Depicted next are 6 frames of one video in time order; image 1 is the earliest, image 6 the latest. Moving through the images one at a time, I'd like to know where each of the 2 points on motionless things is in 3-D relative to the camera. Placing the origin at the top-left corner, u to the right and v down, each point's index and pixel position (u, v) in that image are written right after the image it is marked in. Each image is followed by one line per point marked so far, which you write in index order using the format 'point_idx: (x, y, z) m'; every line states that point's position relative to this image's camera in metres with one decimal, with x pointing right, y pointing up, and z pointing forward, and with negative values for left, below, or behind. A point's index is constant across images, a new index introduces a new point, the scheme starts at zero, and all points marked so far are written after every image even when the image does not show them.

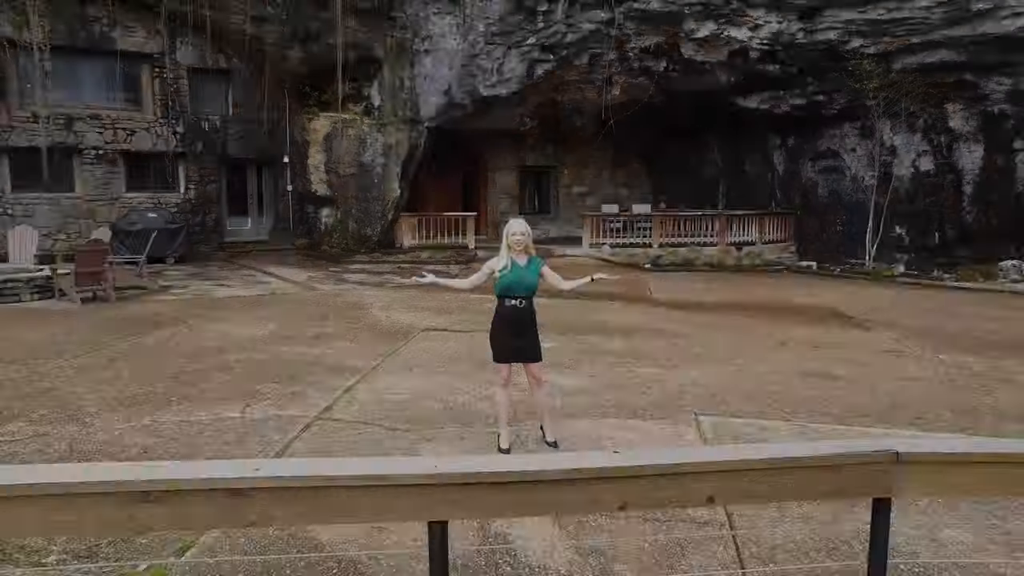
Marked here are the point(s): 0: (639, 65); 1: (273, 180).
0: (+3.3, +5.7, +12.8) m
1: (-6.2, +2.8, +12.9) m
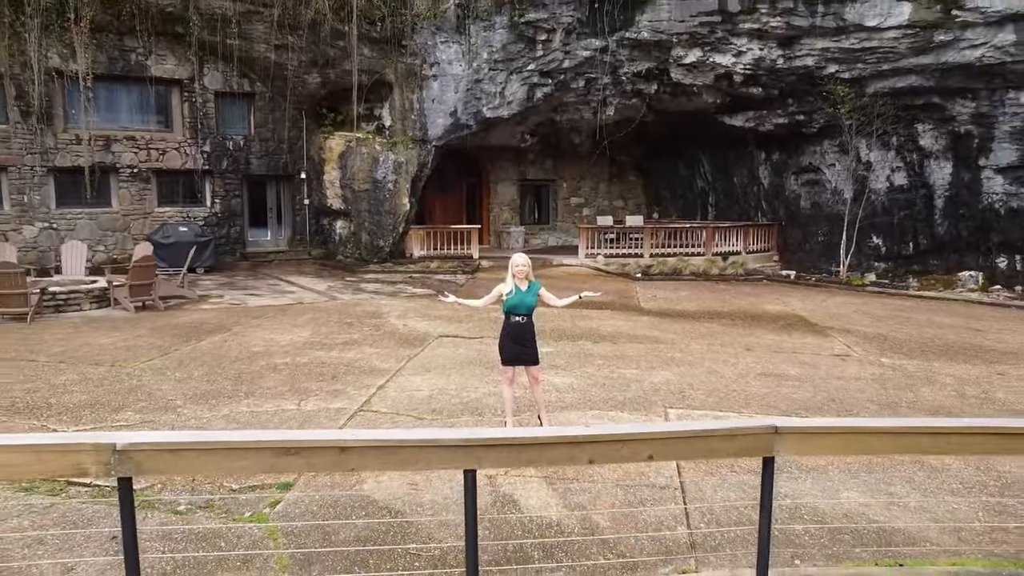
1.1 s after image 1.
0: (+3.3, +5.5, +13.7) m
1: (-6.1, +2.6, +13.9) m
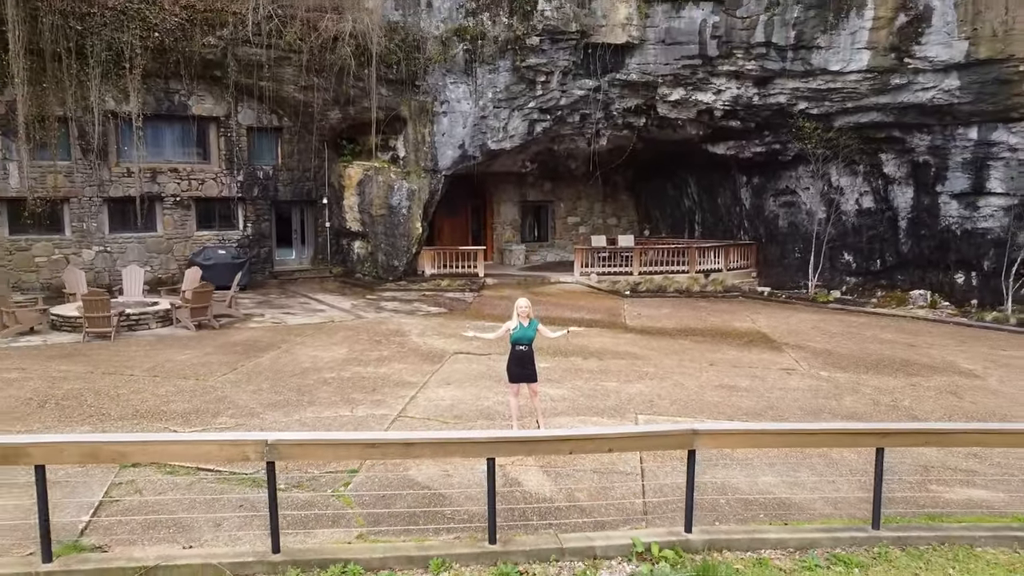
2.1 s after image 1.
0: (+3.4, +5.1, +15.2) m
1: (-6.1, +2.1, +15.3) m
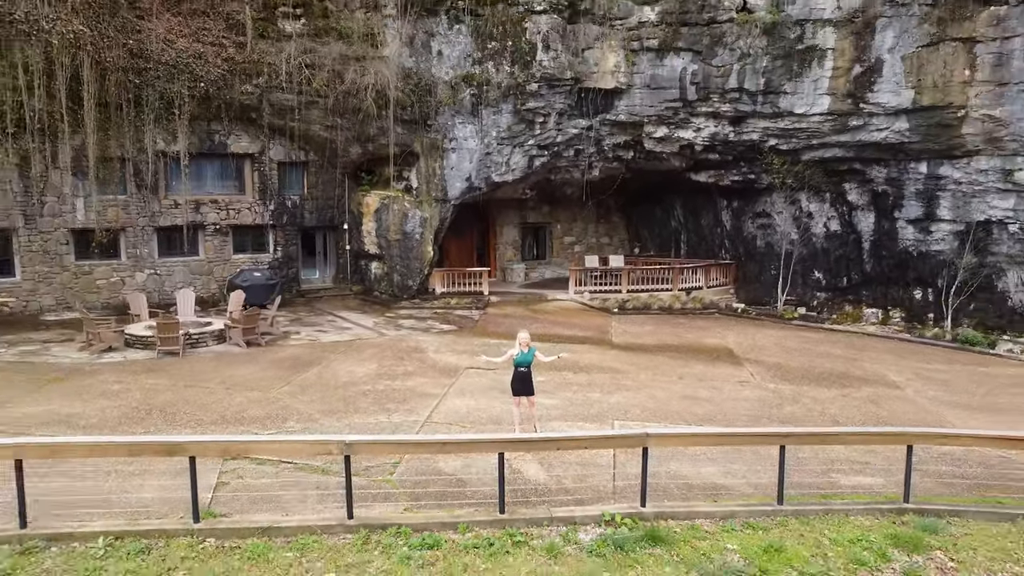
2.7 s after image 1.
0: (+3.4, +4.5, +16.9) m
1: (-6.0, +1.6, +17.0) m
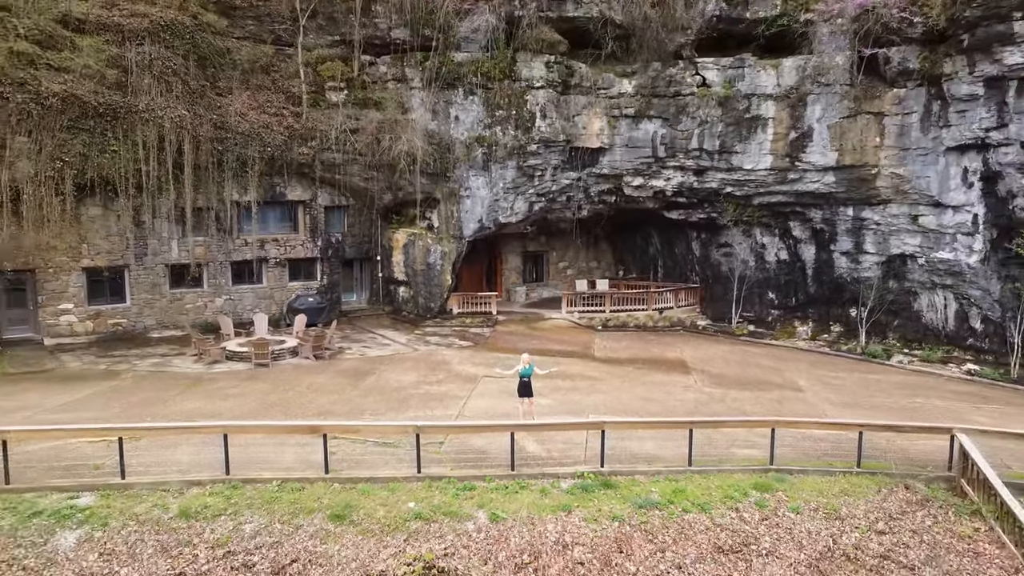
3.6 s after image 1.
0: (+3.6, +3.7, +20.4) m
1: (-5.9, +0.8, +20.5) m
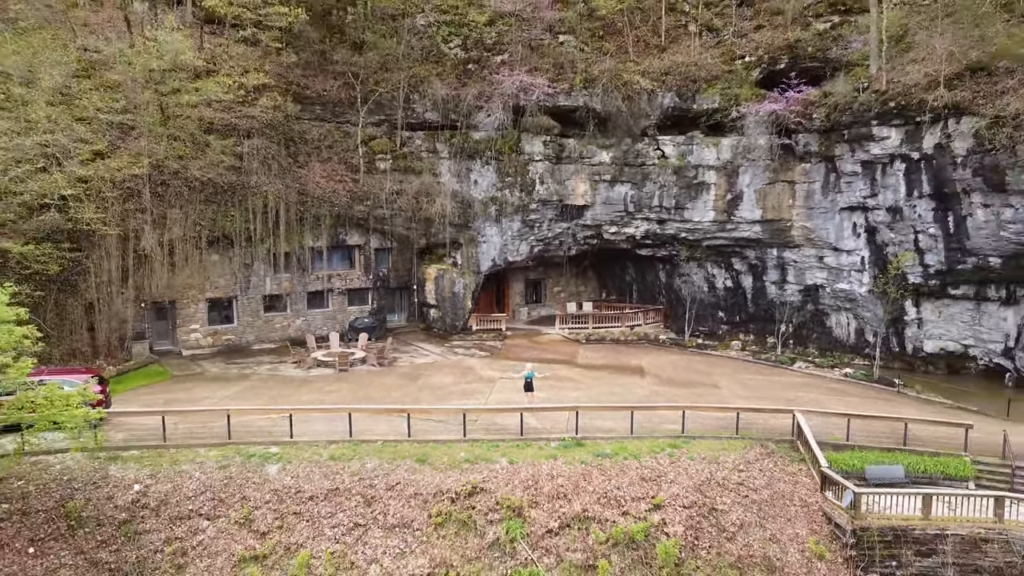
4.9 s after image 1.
0: (+3.8, +2.6, +26.4) m
1: (-5.6, -0.4, +26.4) m
